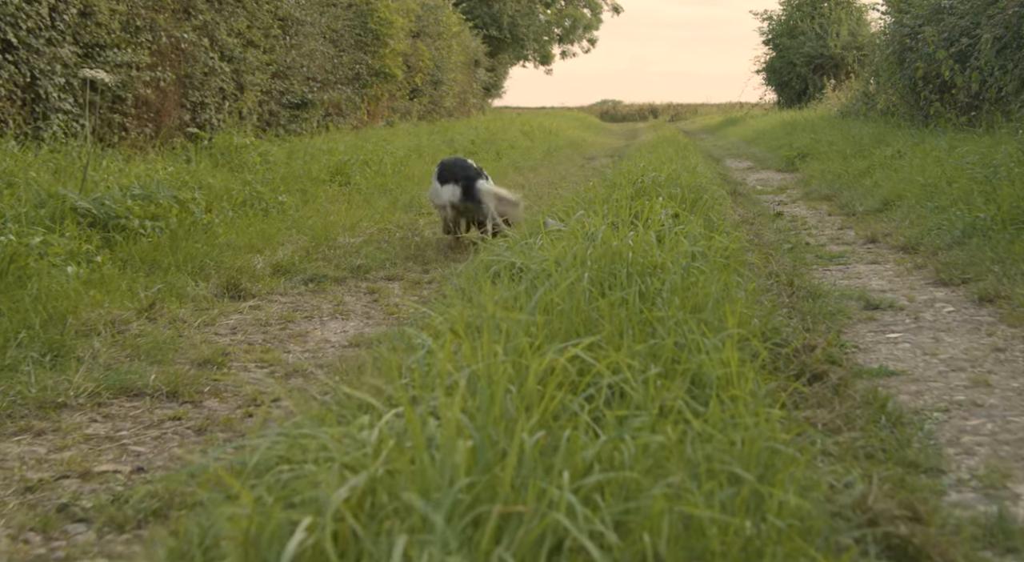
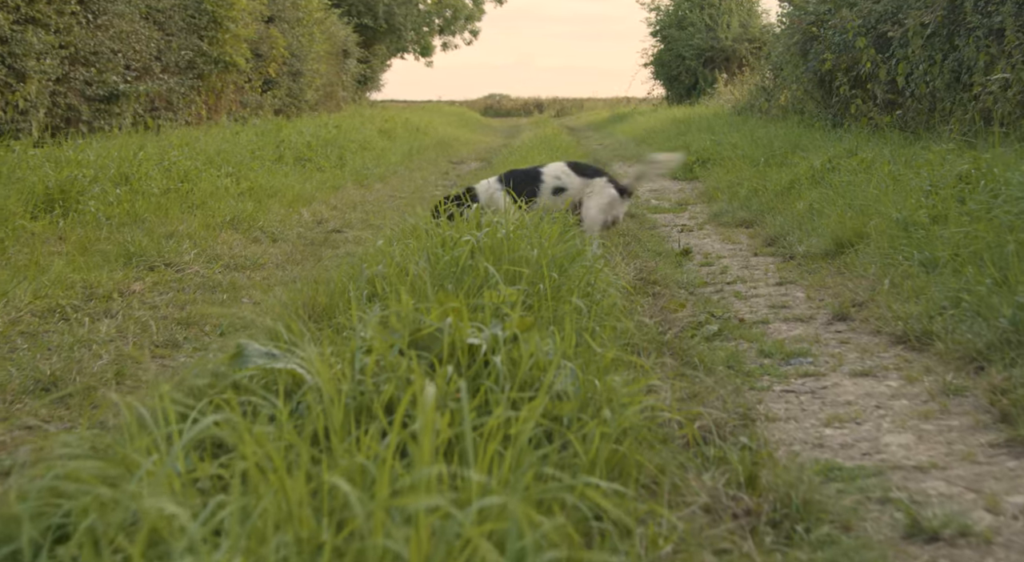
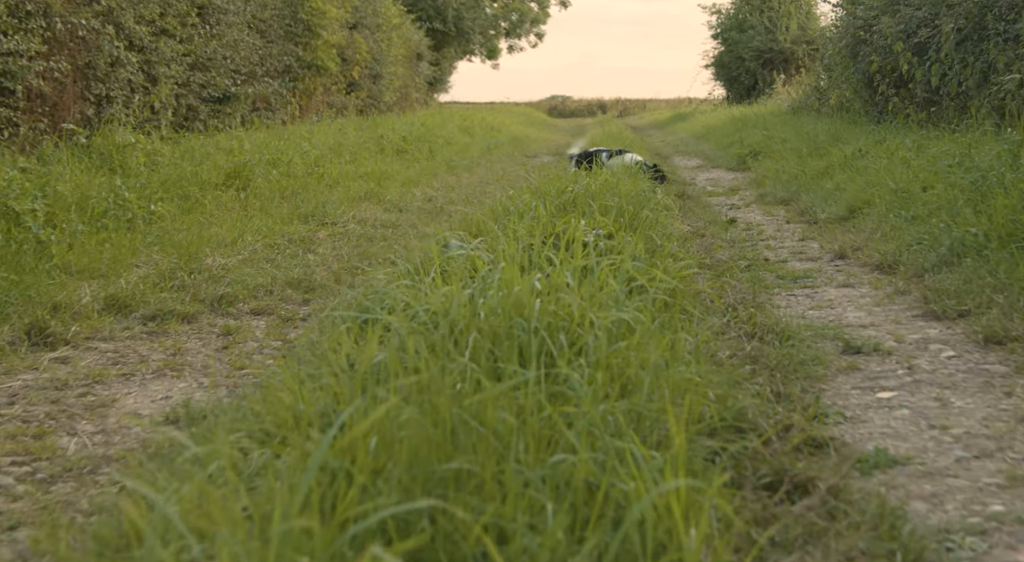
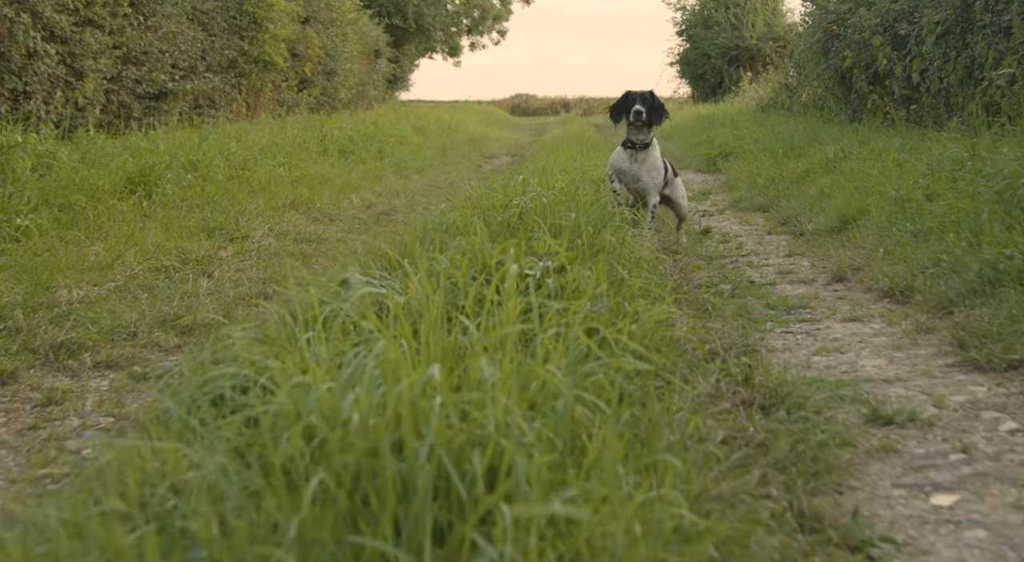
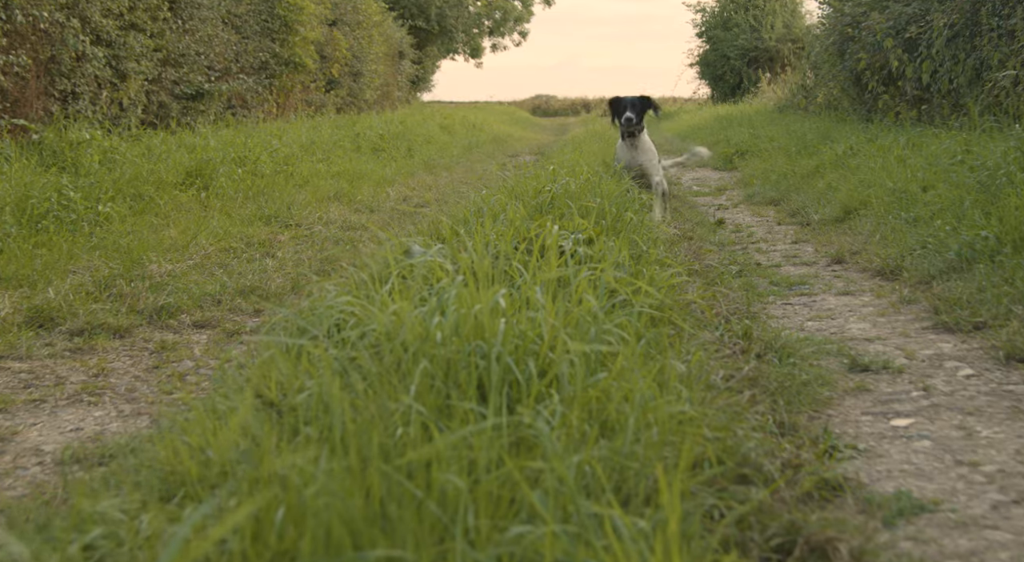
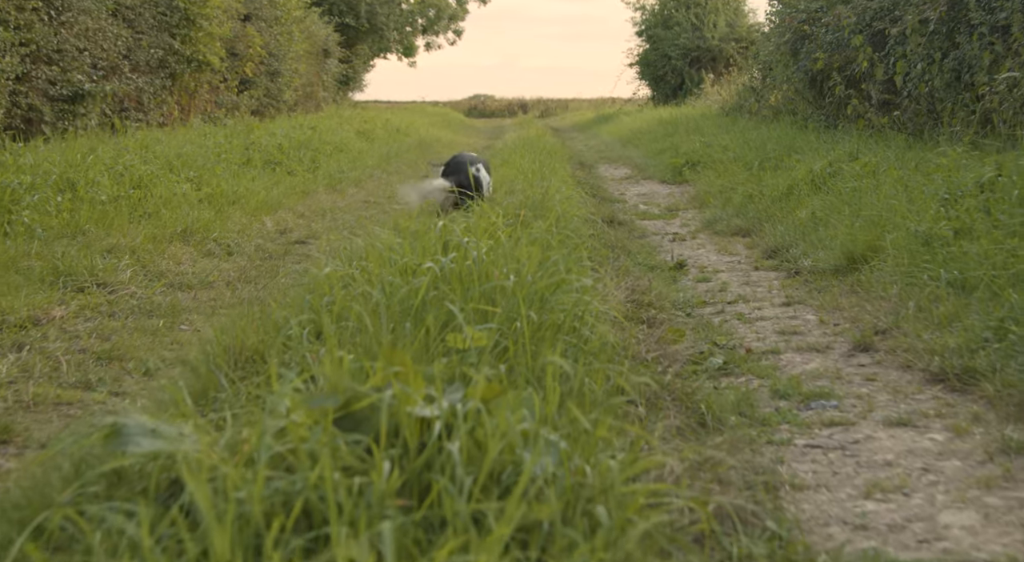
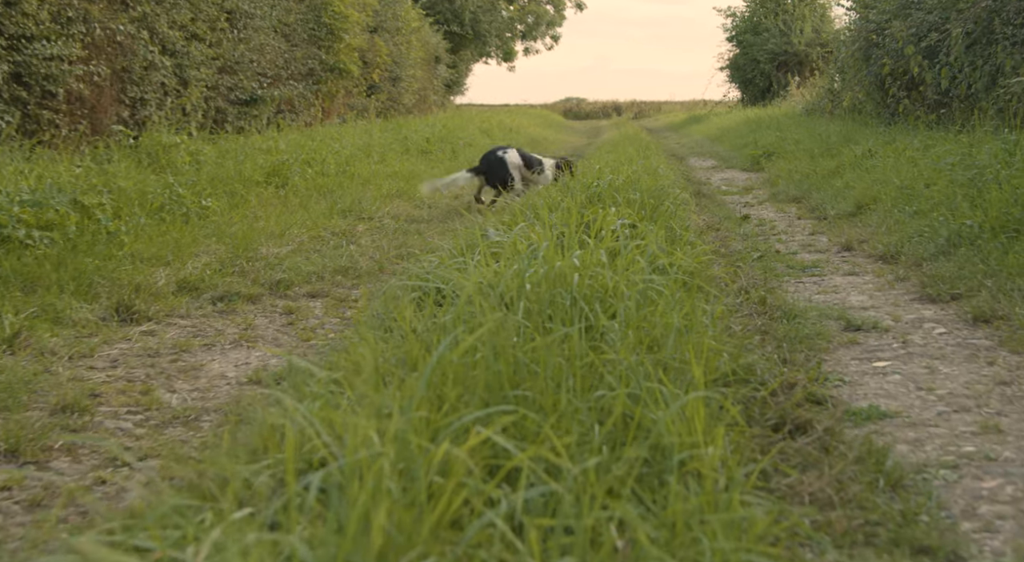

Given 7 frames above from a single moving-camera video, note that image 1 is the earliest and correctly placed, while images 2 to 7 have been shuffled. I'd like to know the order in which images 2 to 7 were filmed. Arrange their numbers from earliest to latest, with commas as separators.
7, 3, 5, 4, 2, 6
